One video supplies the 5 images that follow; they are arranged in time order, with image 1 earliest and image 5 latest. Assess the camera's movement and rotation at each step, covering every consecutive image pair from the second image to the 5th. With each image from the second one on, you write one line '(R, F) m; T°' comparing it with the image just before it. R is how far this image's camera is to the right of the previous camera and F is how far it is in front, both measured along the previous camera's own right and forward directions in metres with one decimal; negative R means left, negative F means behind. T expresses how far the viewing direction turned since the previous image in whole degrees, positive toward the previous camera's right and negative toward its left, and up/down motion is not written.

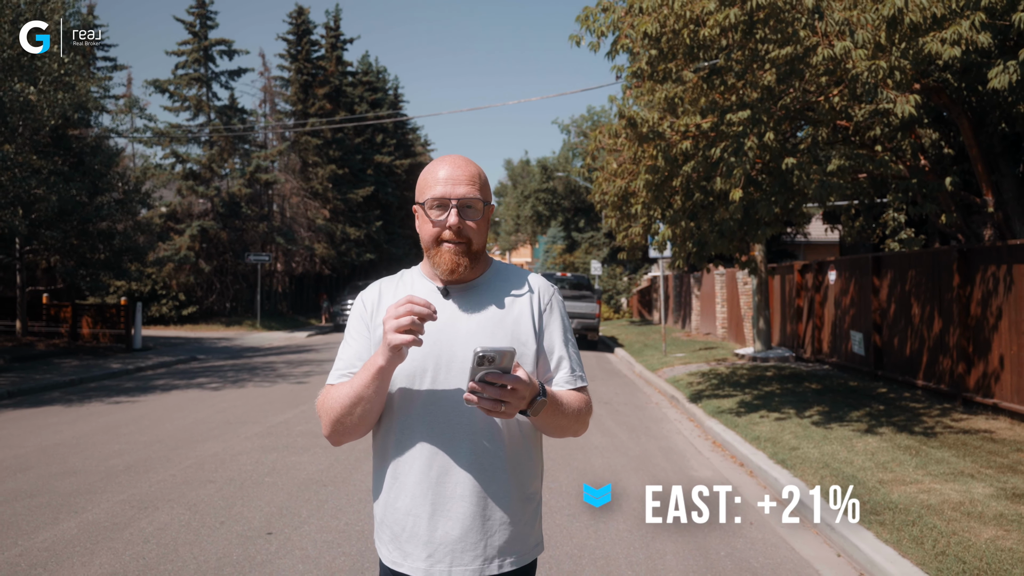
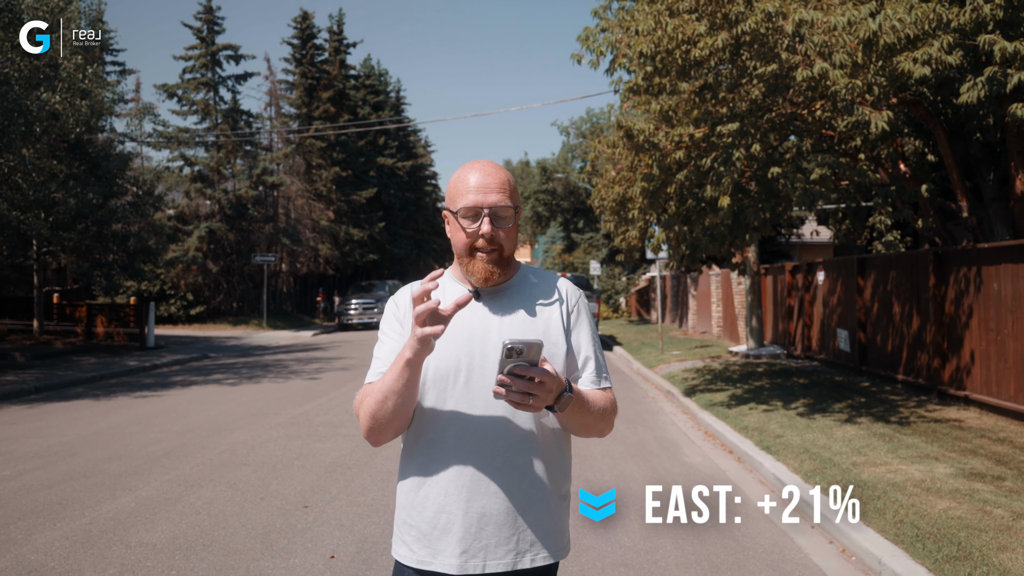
(-0.1, -0.7) m; 0°
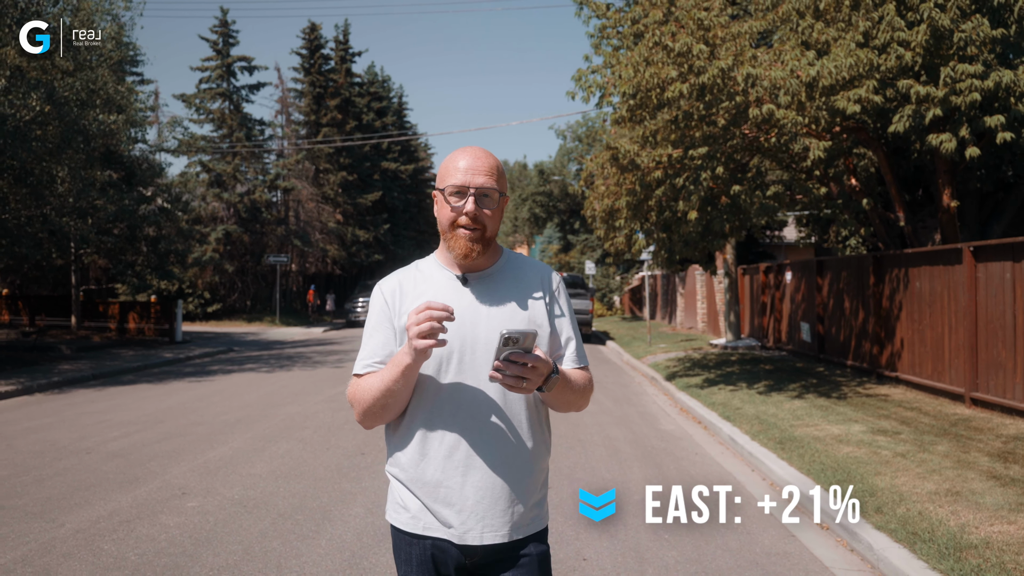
(-0.1, -1.9) m; 0°
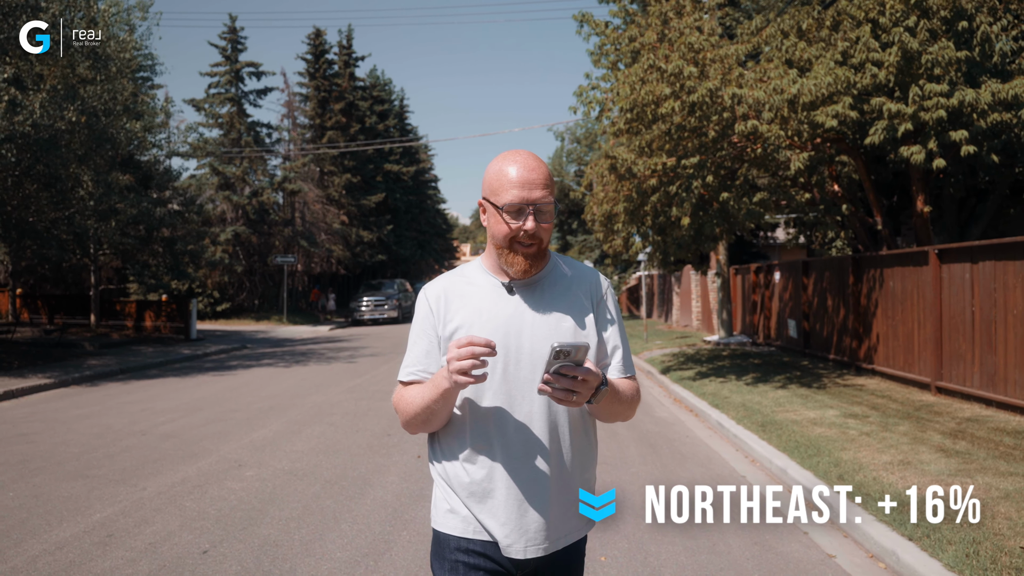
(-0.1, -1.0) m; 0°
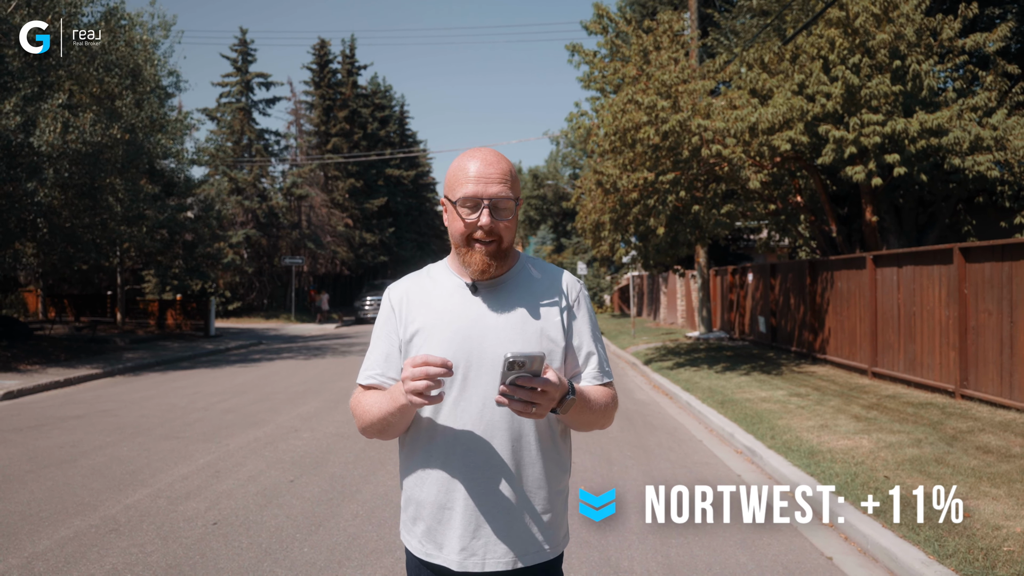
(-0.1, -1.9) m; 0°
